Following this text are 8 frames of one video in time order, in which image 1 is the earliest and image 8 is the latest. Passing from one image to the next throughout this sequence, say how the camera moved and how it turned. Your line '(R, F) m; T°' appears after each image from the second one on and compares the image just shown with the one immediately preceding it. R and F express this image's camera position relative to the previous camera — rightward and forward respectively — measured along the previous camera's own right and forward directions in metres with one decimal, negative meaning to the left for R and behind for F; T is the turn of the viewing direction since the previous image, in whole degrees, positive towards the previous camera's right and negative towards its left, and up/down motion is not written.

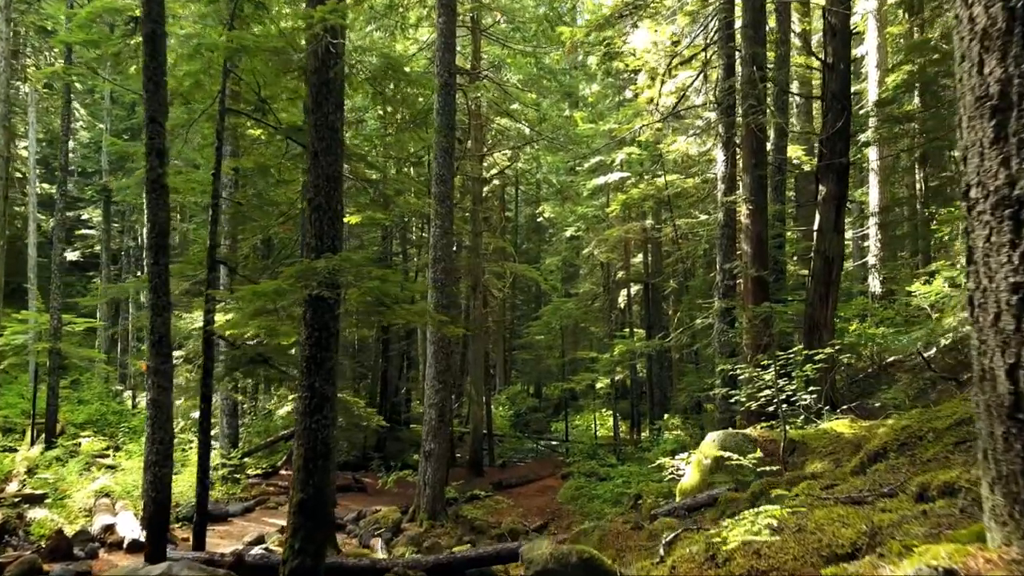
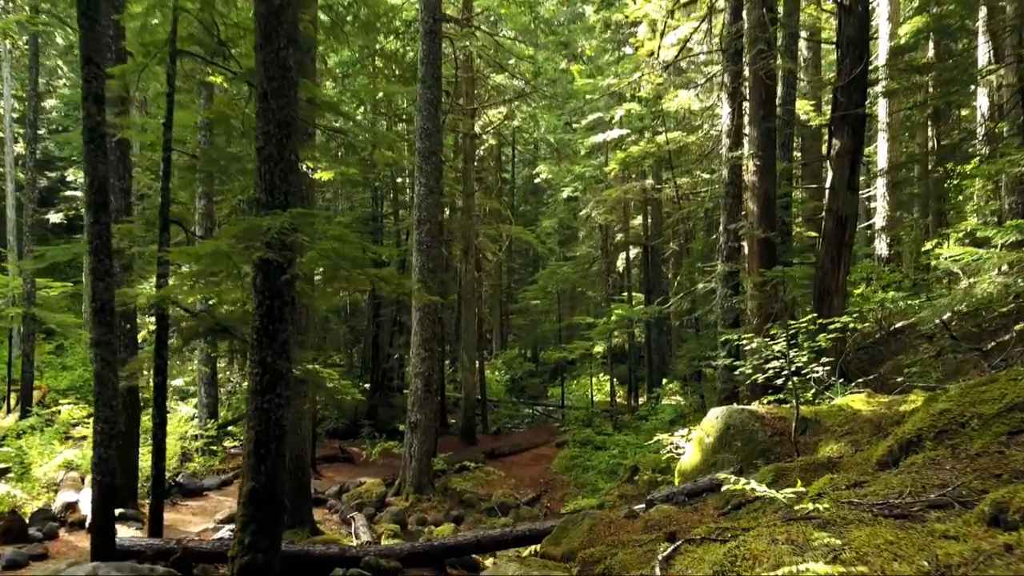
(+0.1, +0.7) m; 0°
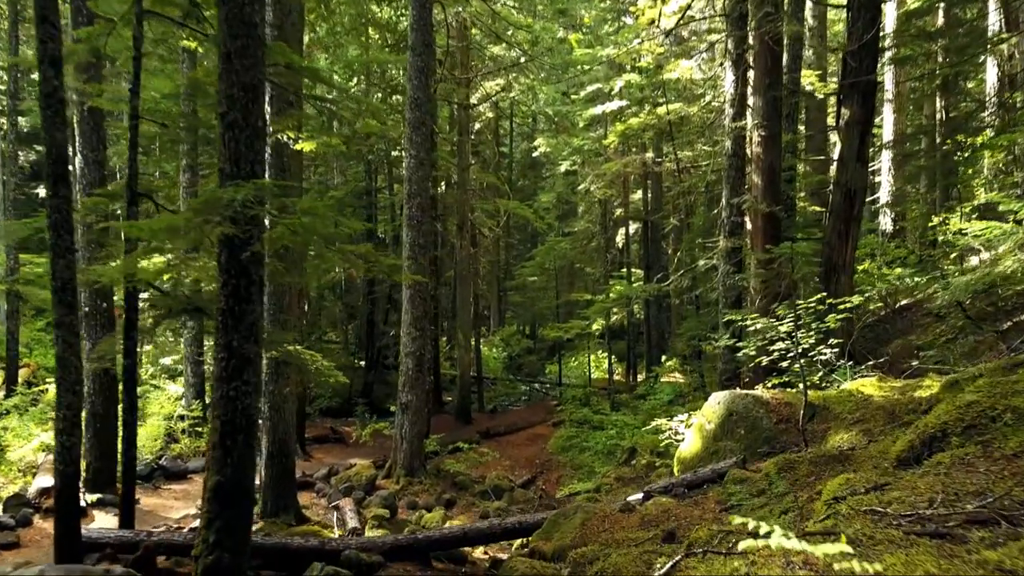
(+0.1, +0.4) m; 0°
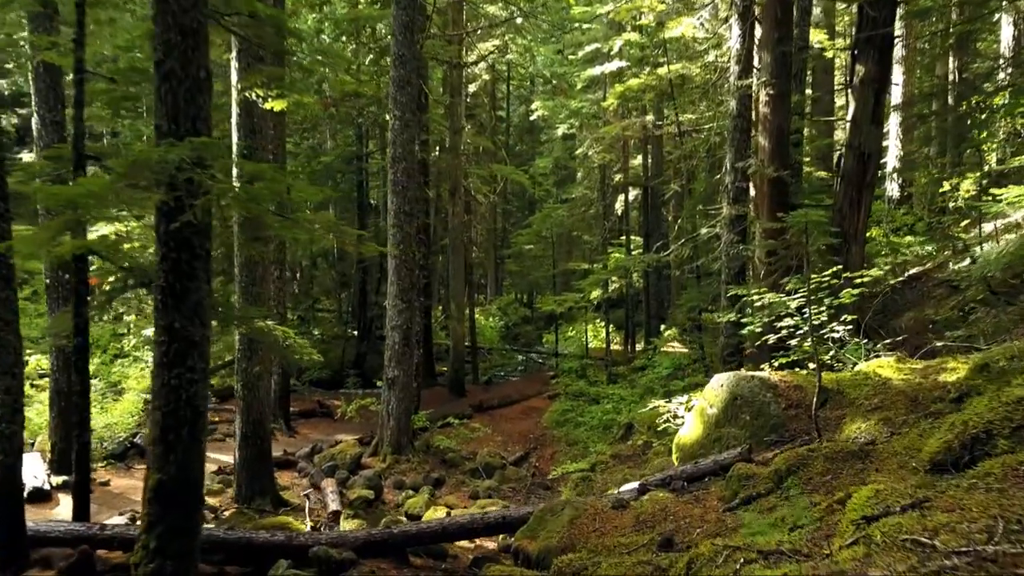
(+0.1, +0.6) m; 0°
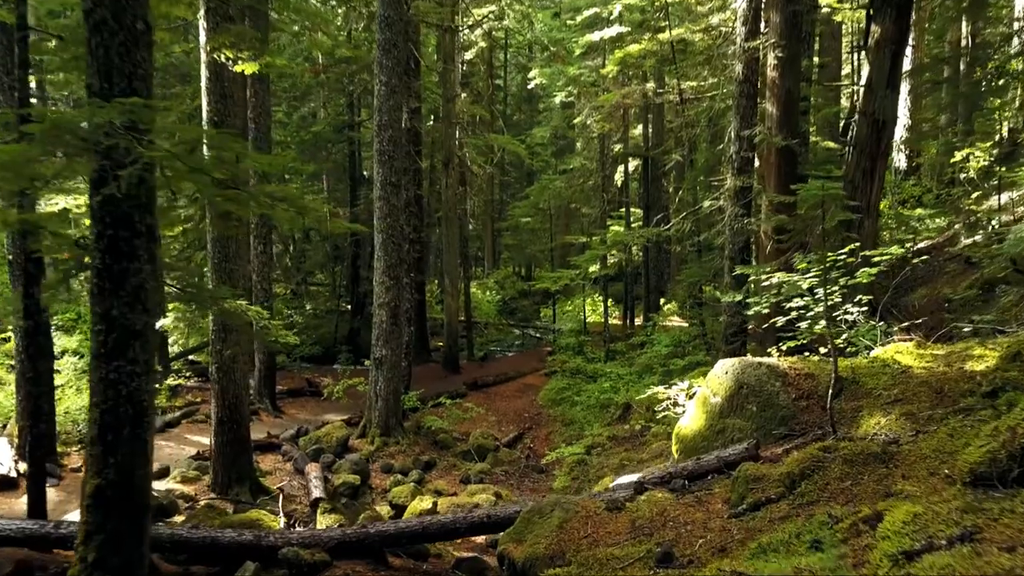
(+0.1, +0.5) m; 0°
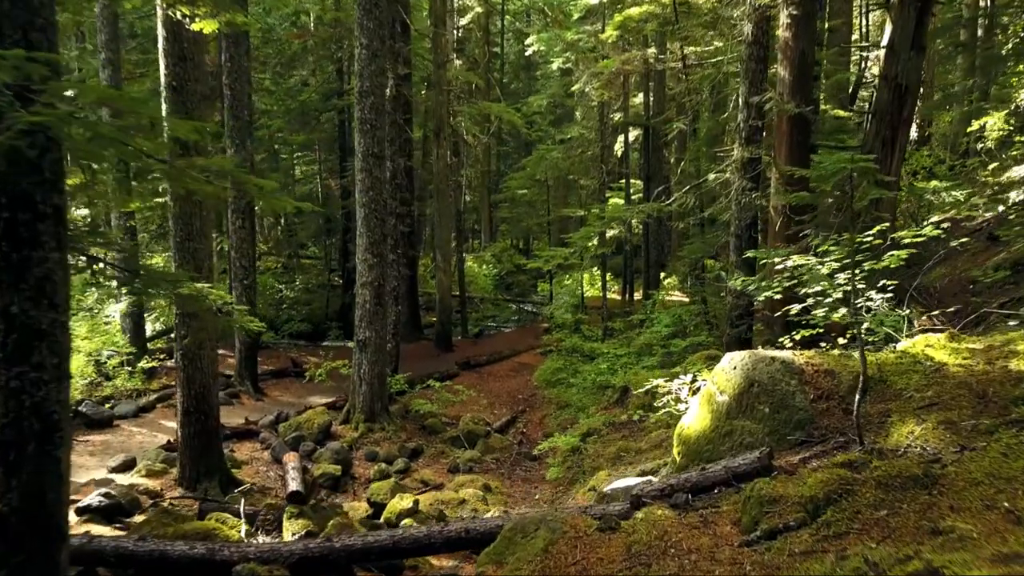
(+0.1, +0.6) m; 0°
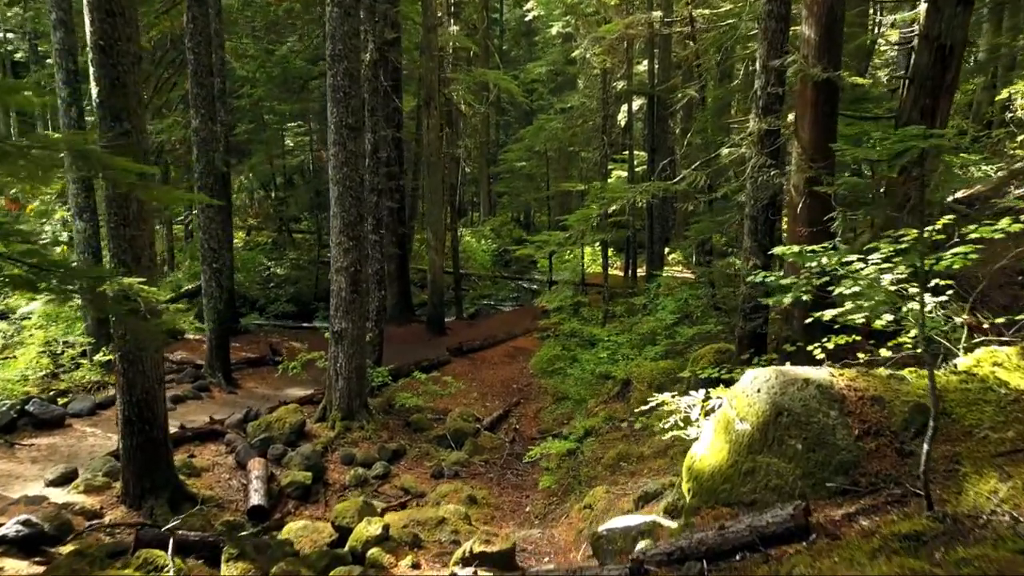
(+0.2, +0.9) m; 0°
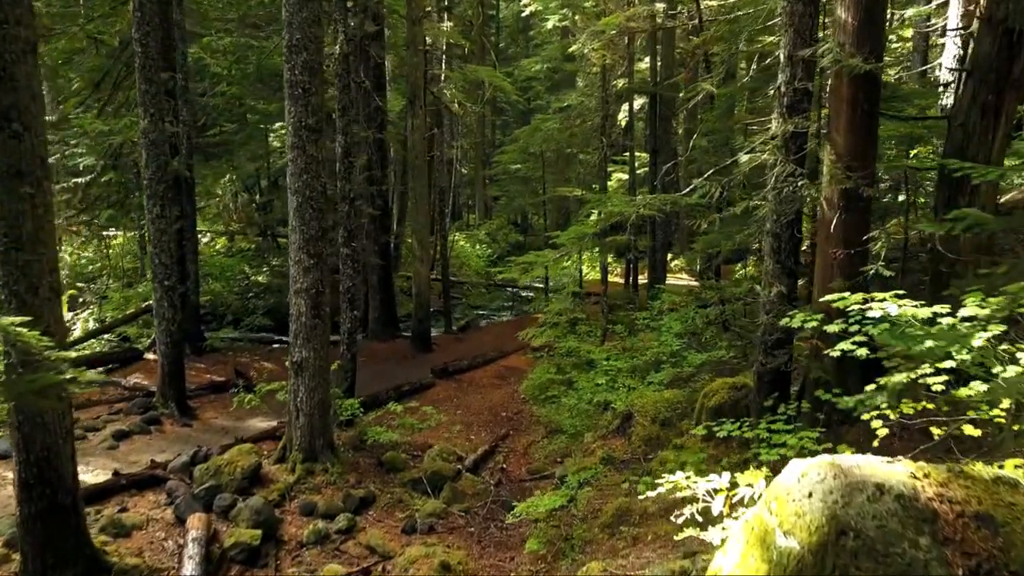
(+0.2, +1.1) m; 0°
